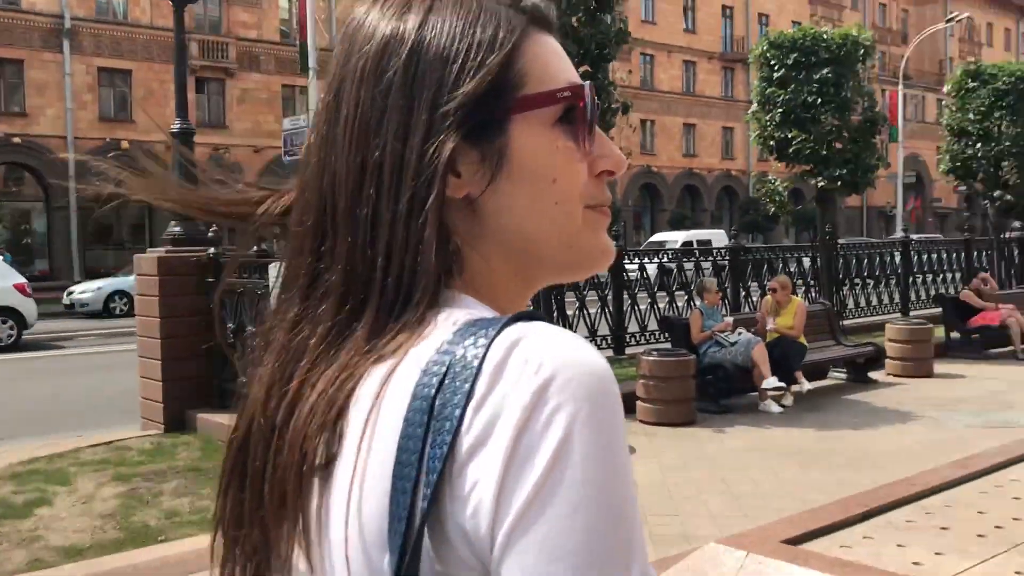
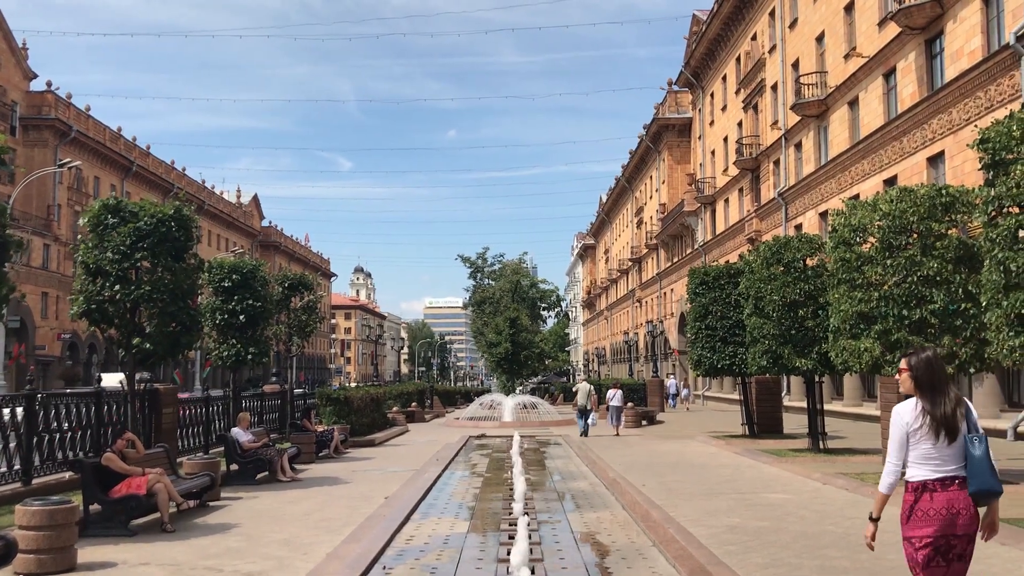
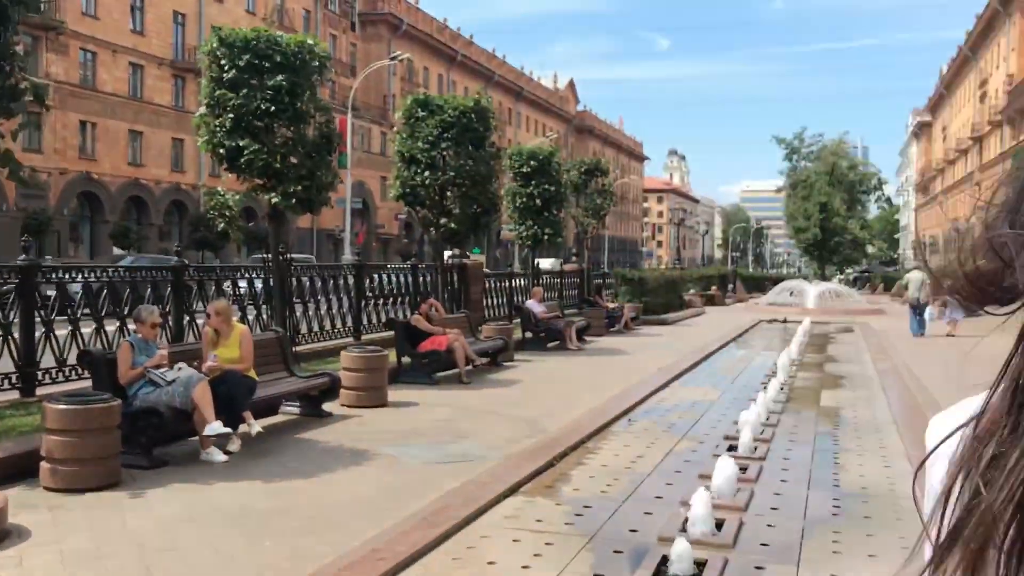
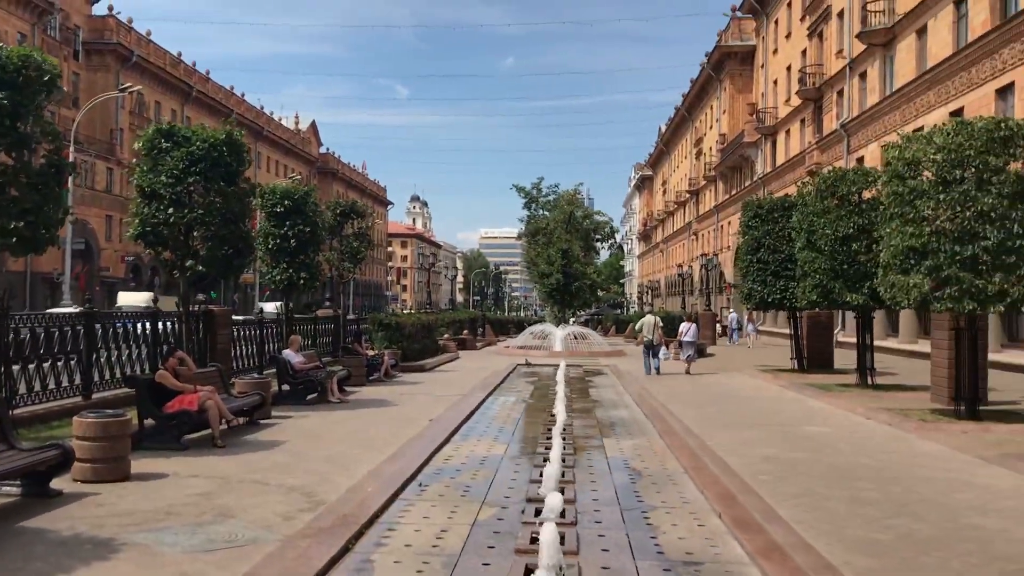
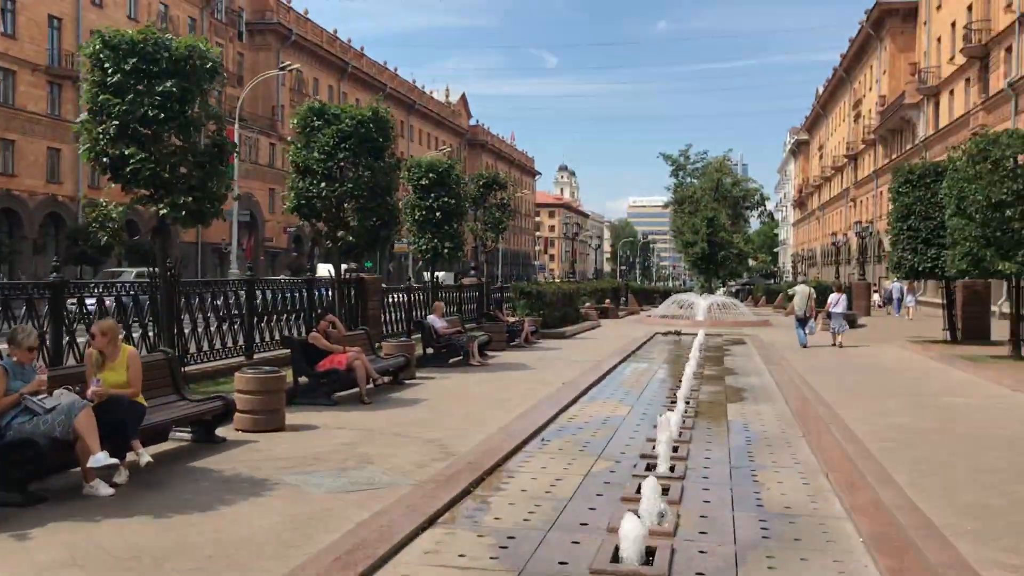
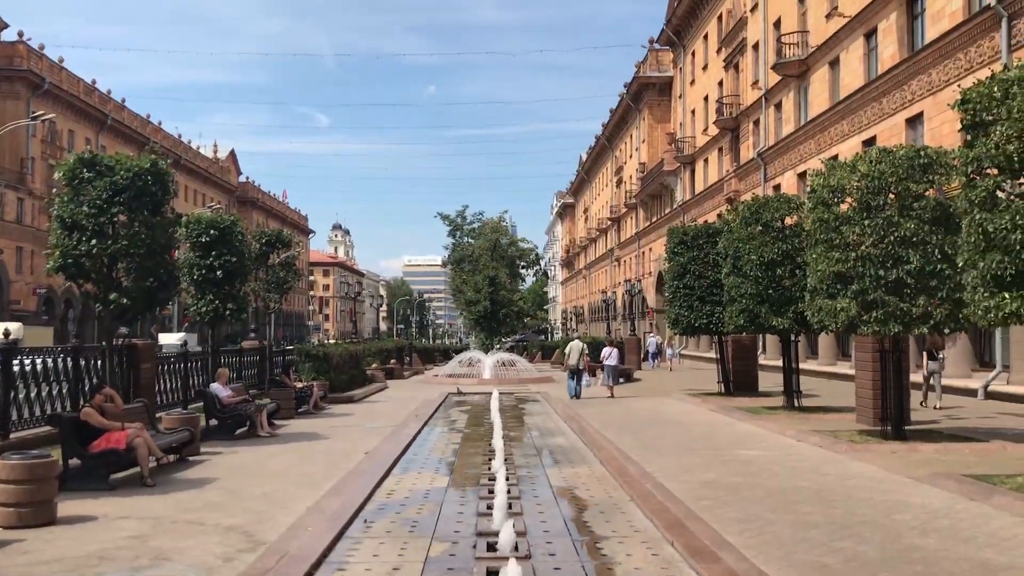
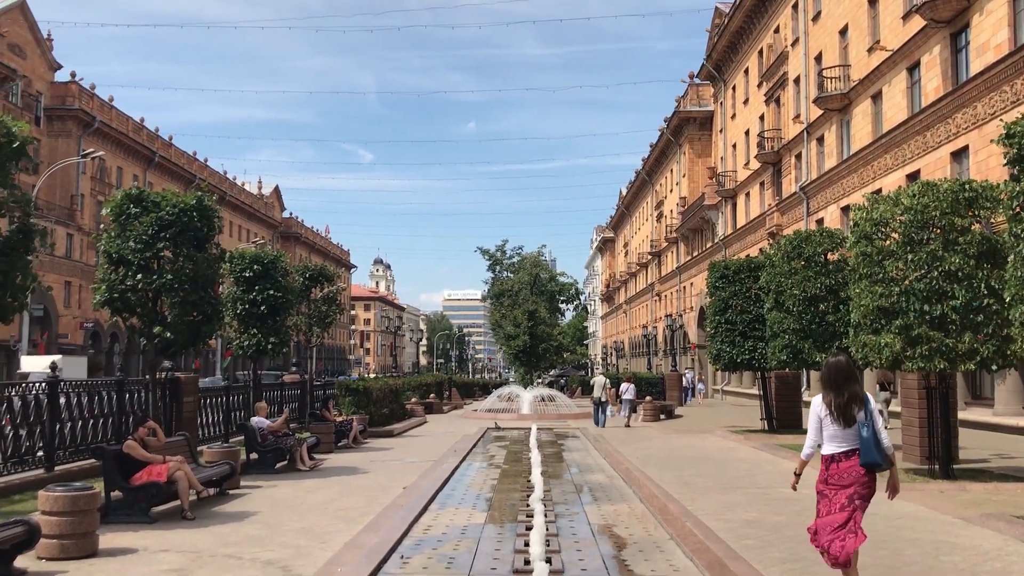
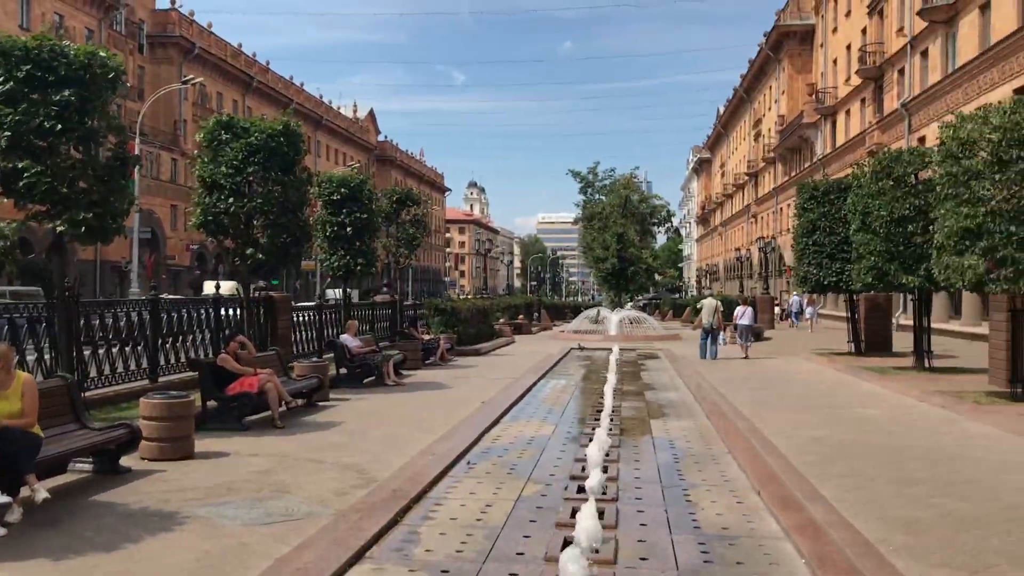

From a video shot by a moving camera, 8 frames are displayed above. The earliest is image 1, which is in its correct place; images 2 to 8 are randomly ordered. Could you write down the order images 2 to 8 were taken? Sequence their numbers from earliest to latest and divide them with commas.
3, 5, 8, 4, 6, 2, 7
